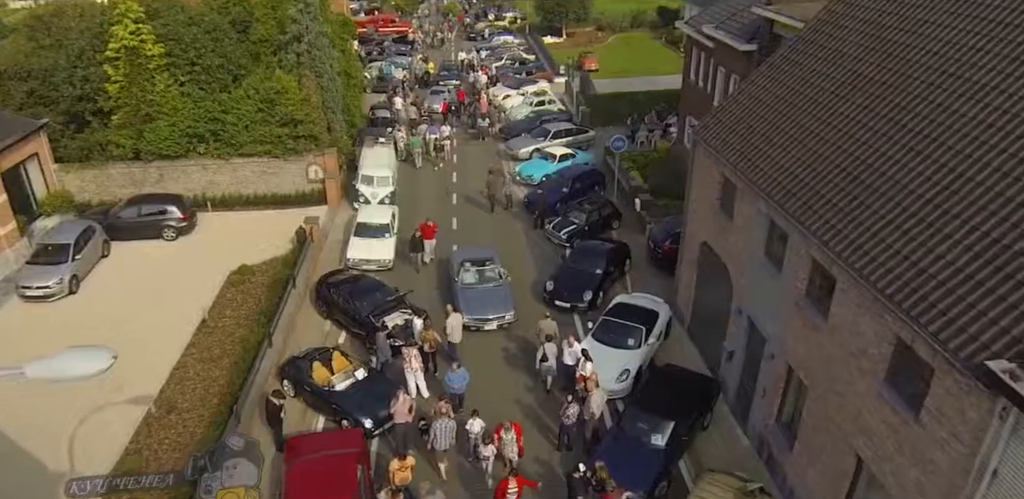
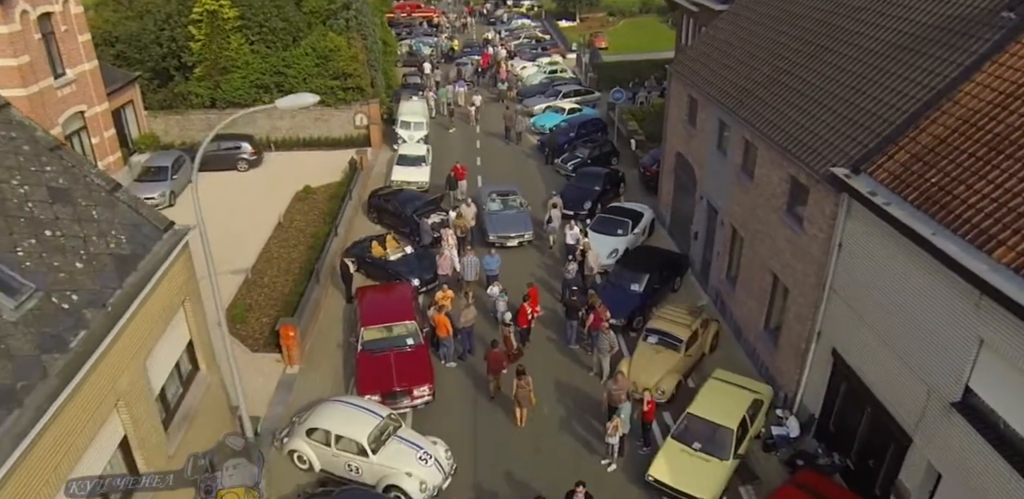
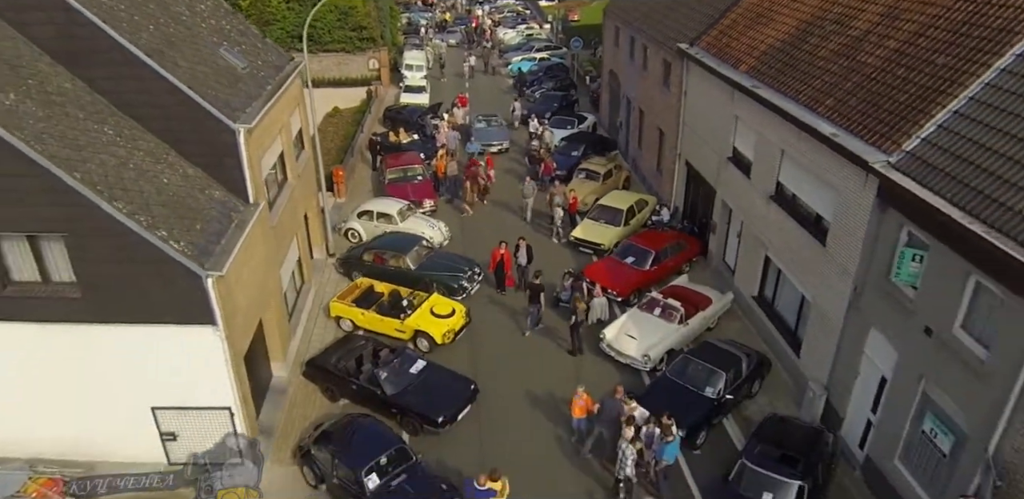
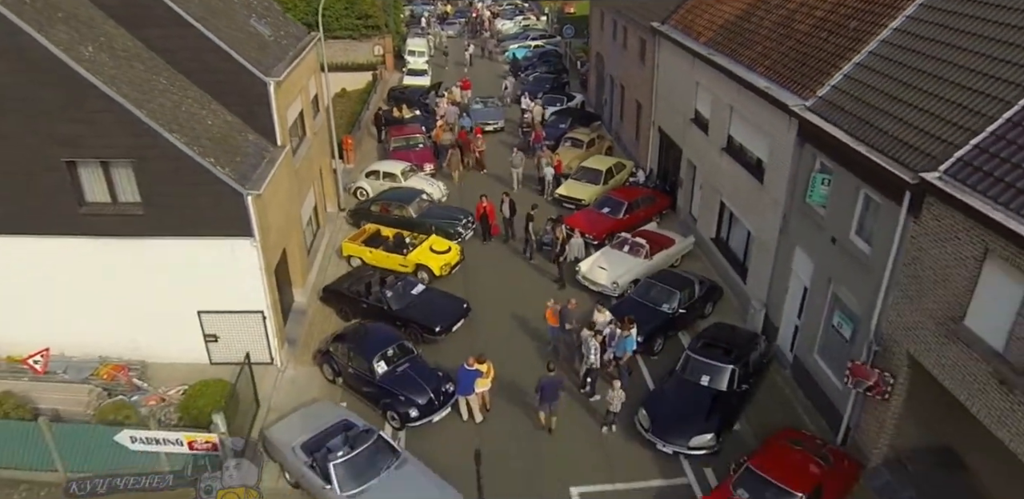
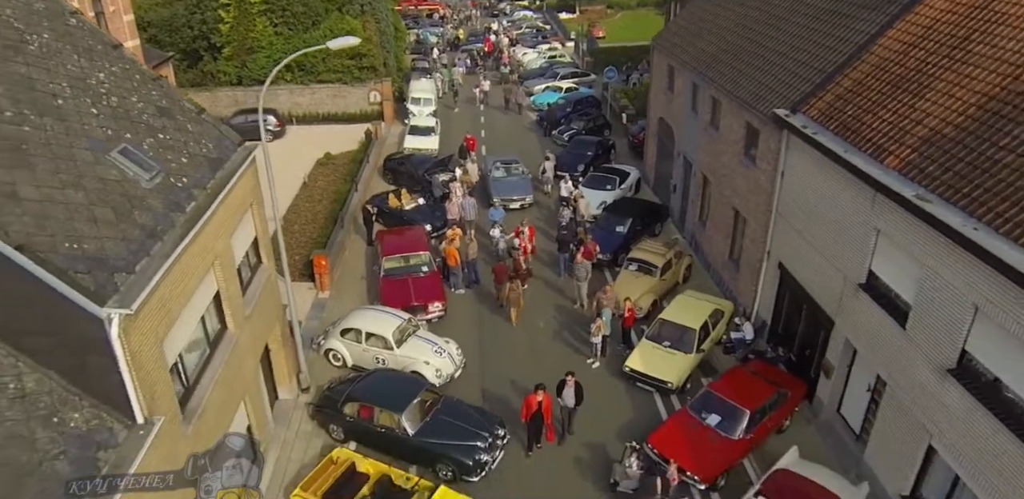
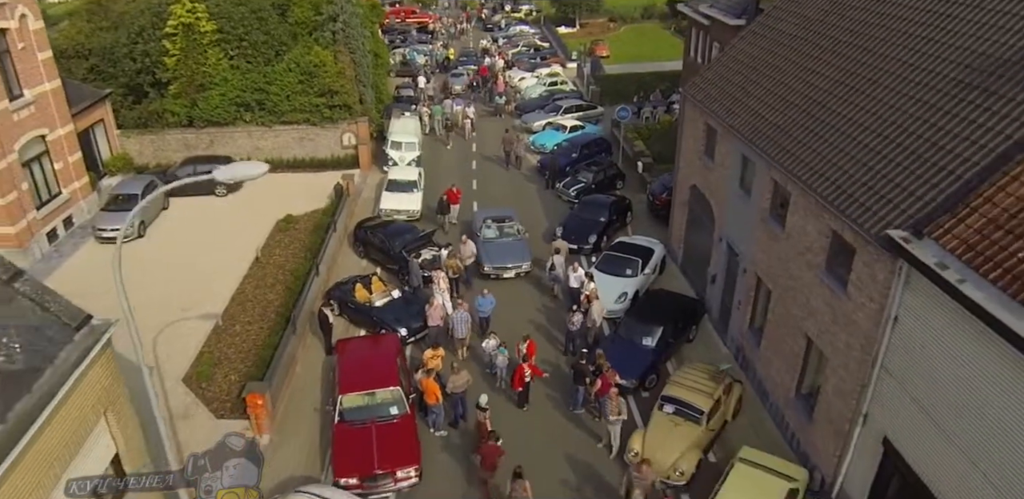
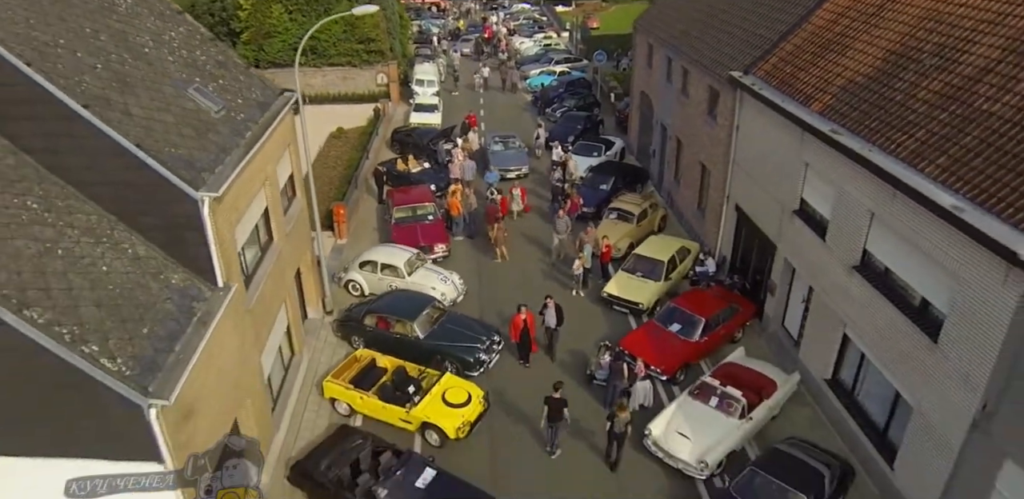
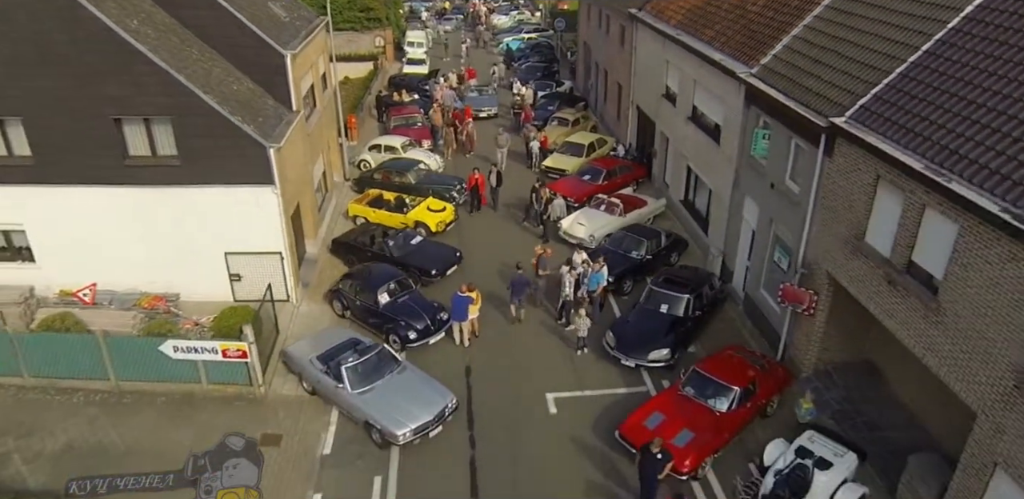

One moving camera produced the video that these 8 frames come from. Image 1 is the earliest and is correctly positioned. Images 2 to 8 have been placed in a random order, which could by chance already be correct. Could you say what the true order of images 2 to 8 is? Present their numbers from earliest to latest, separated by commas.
6, 2, 5, 7, 3, 4, 8
